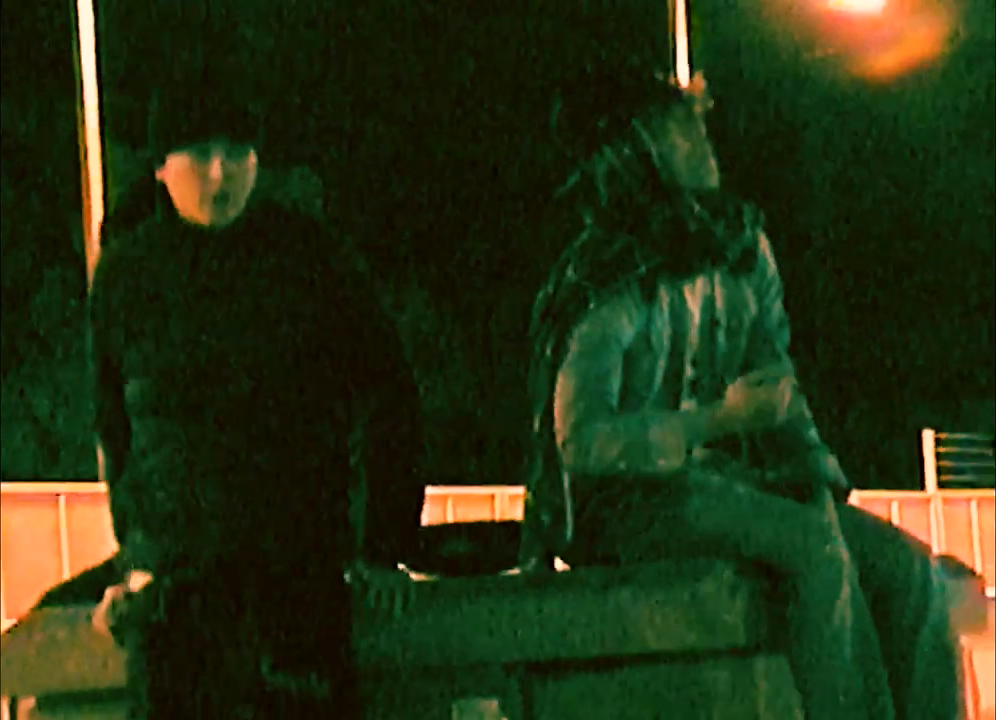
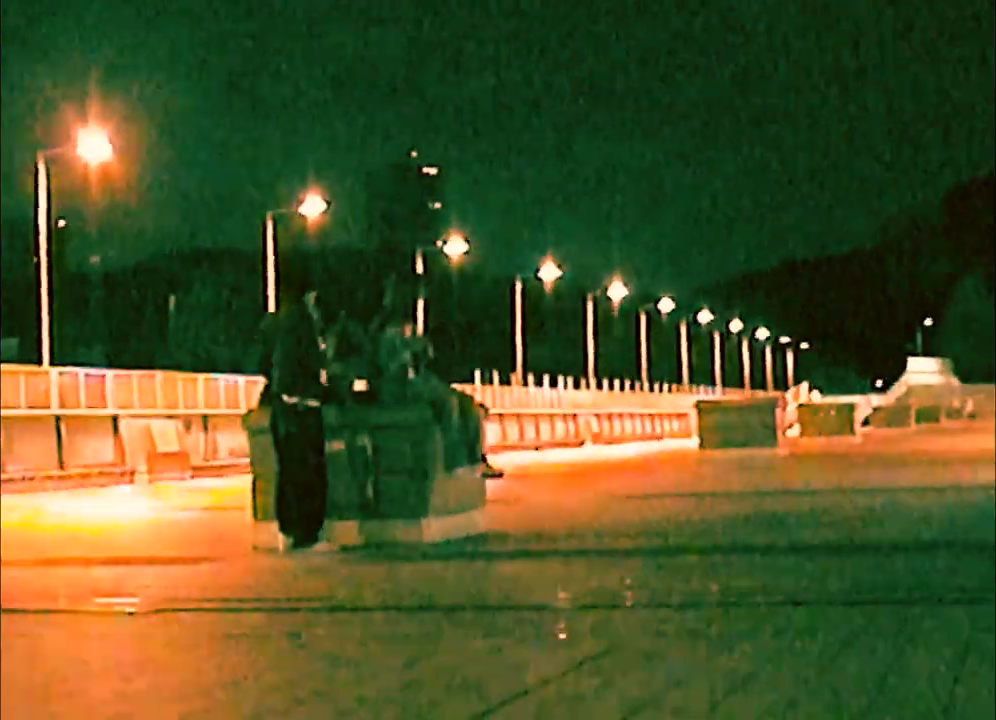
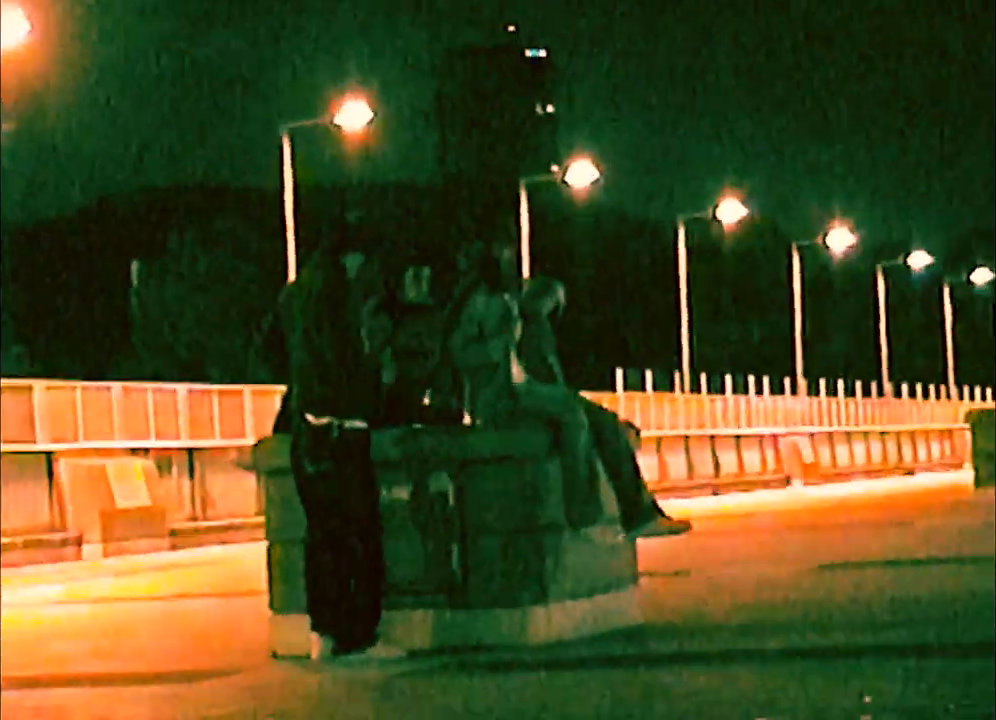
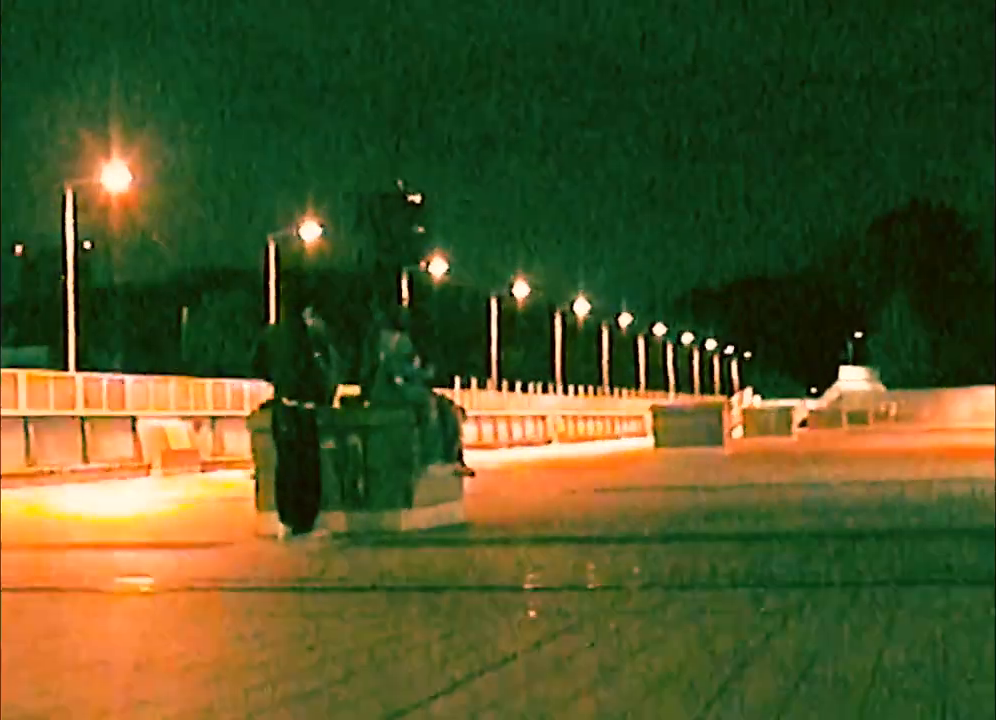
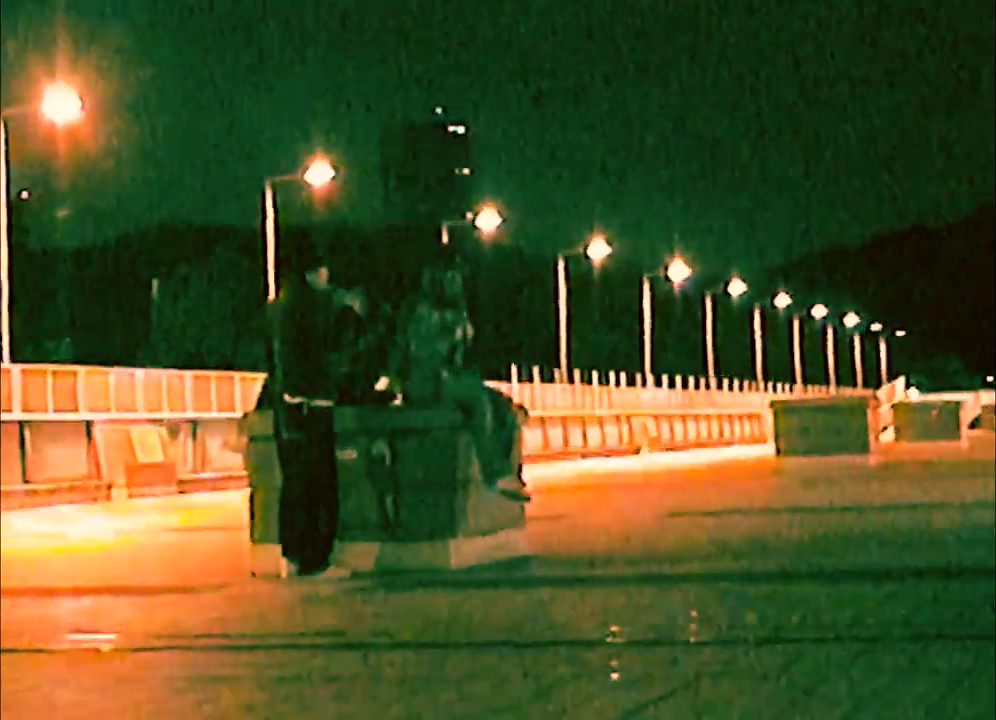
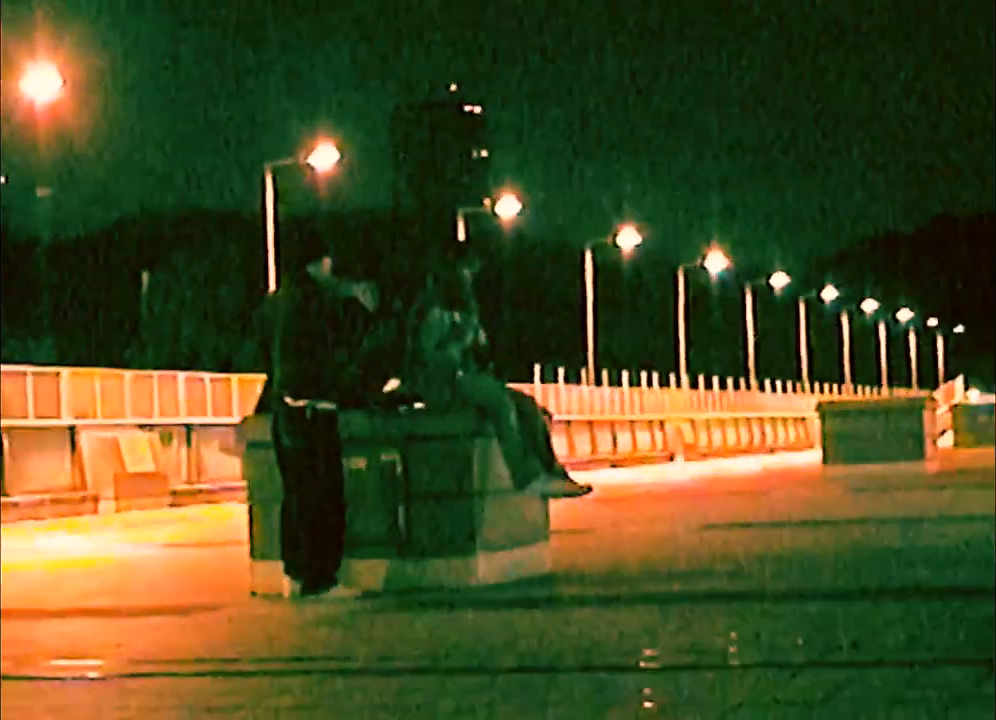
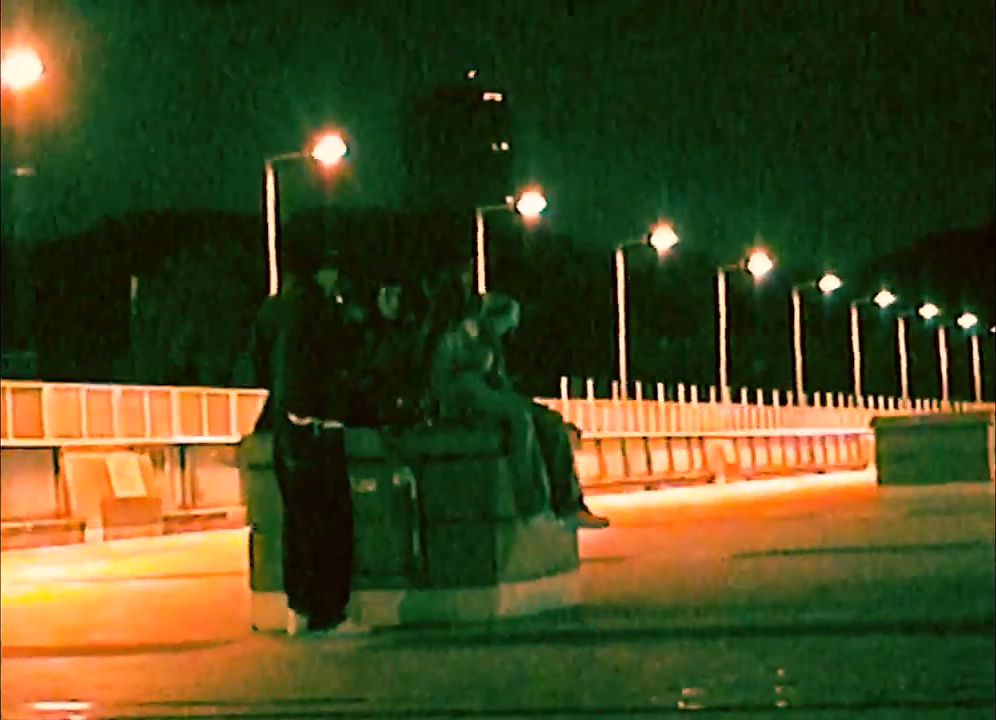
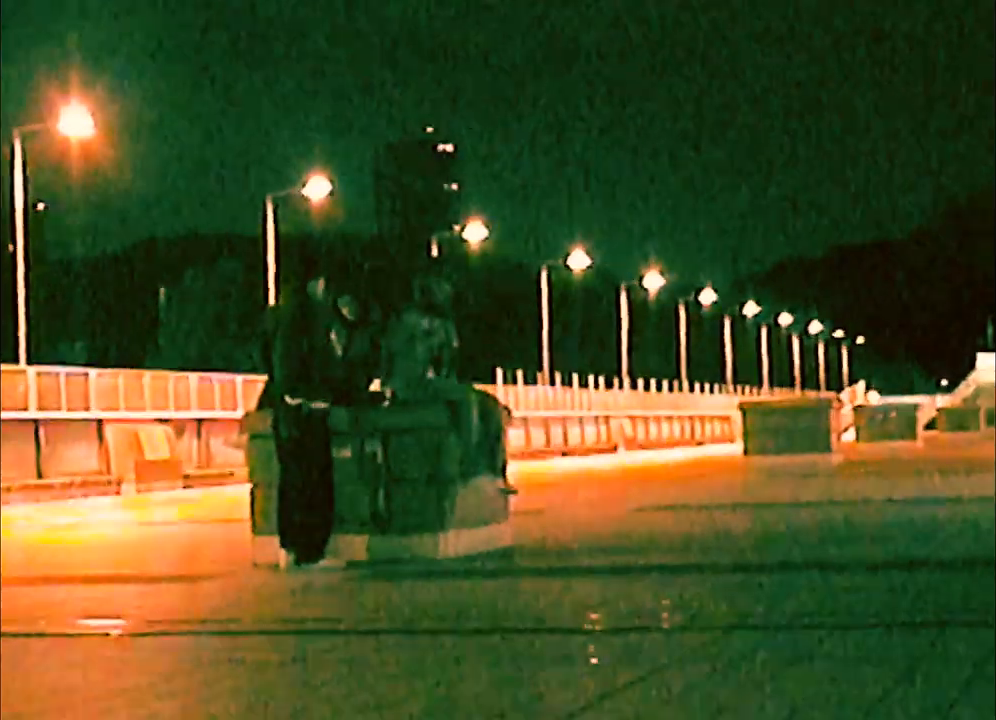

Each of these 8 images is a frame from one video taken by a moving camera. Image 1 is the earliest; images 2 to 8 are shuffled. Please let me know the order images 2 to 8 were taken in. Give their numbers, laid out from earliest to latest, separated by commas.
3, 7, 6, 5, 8, 2, 4
